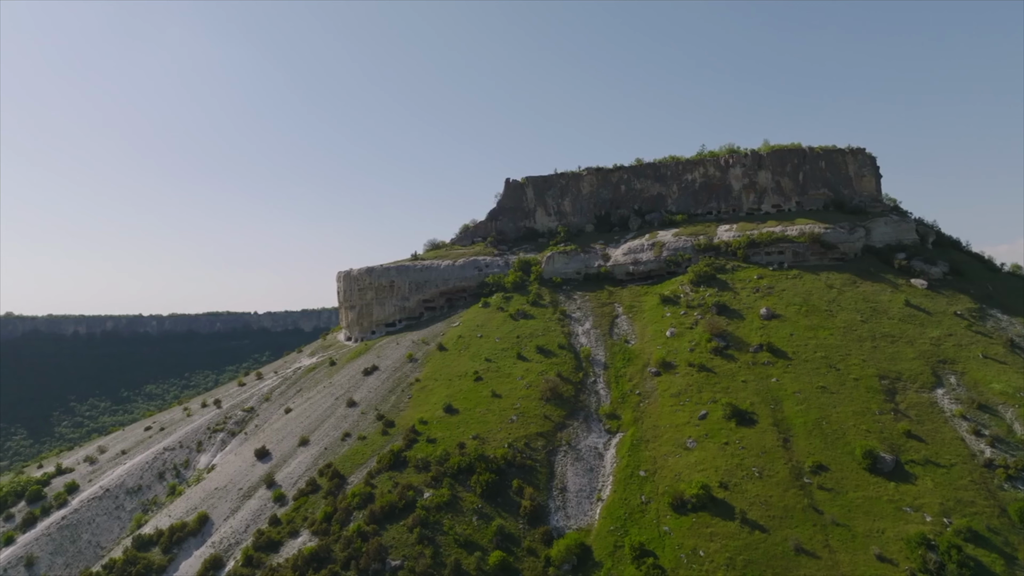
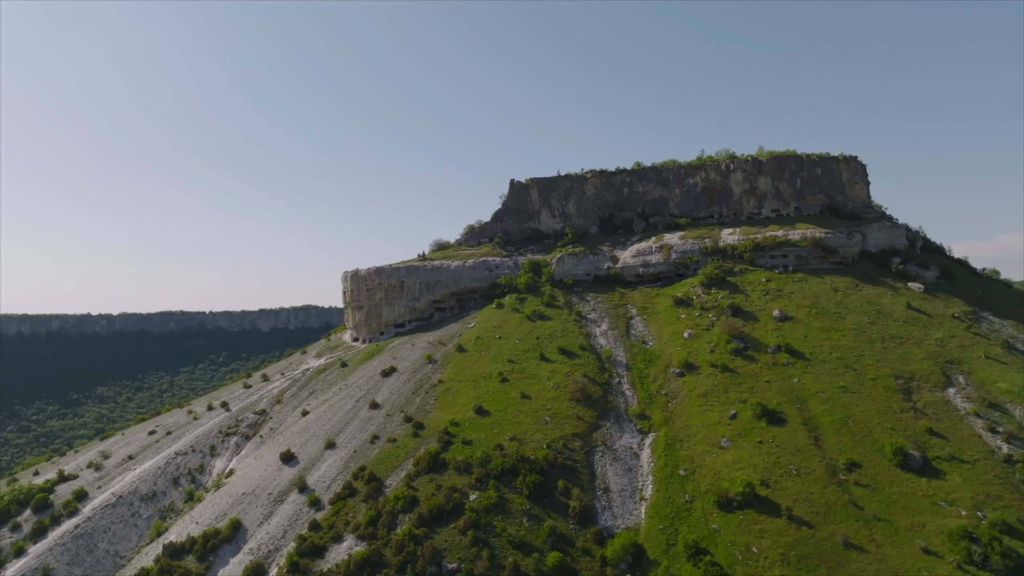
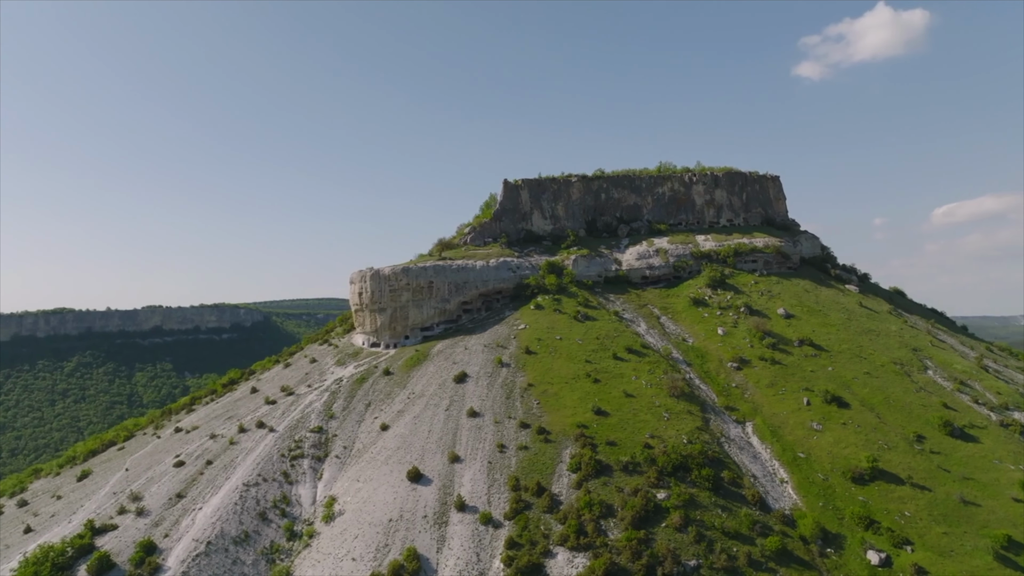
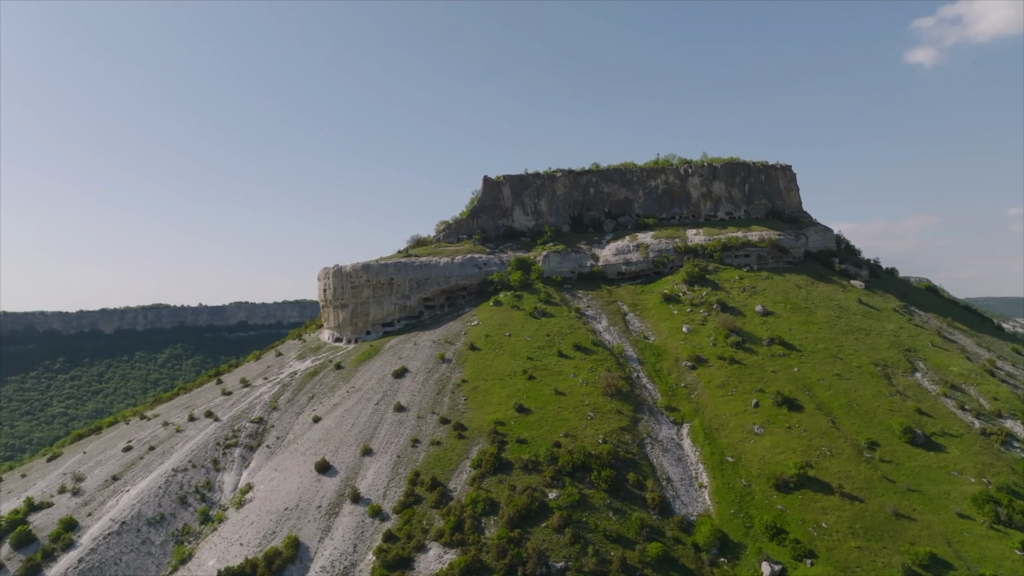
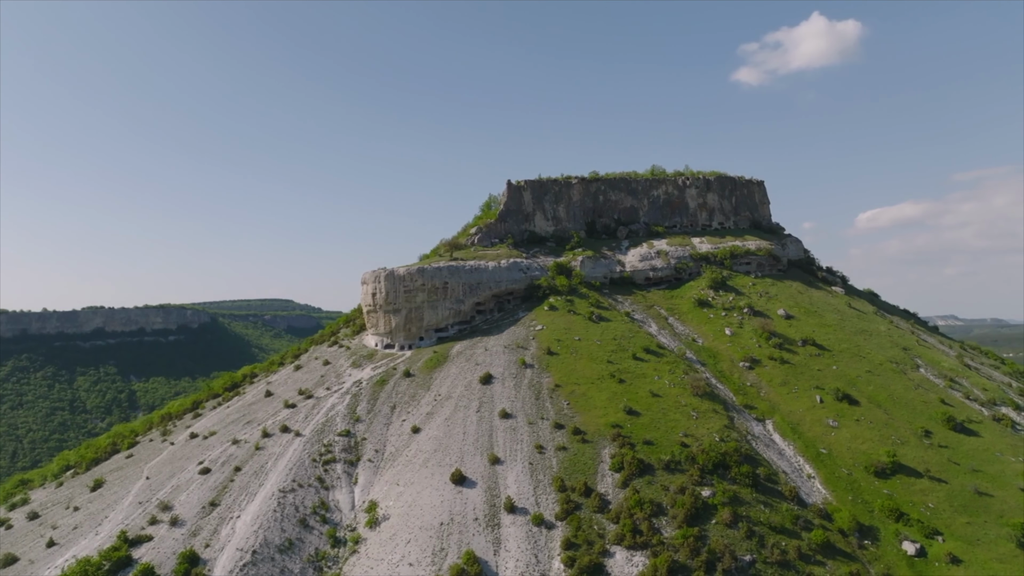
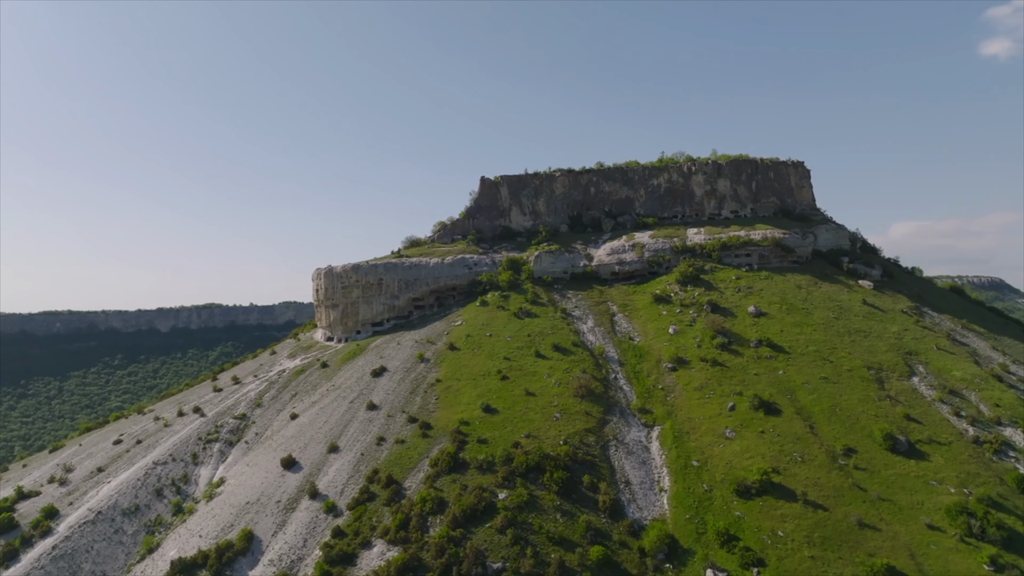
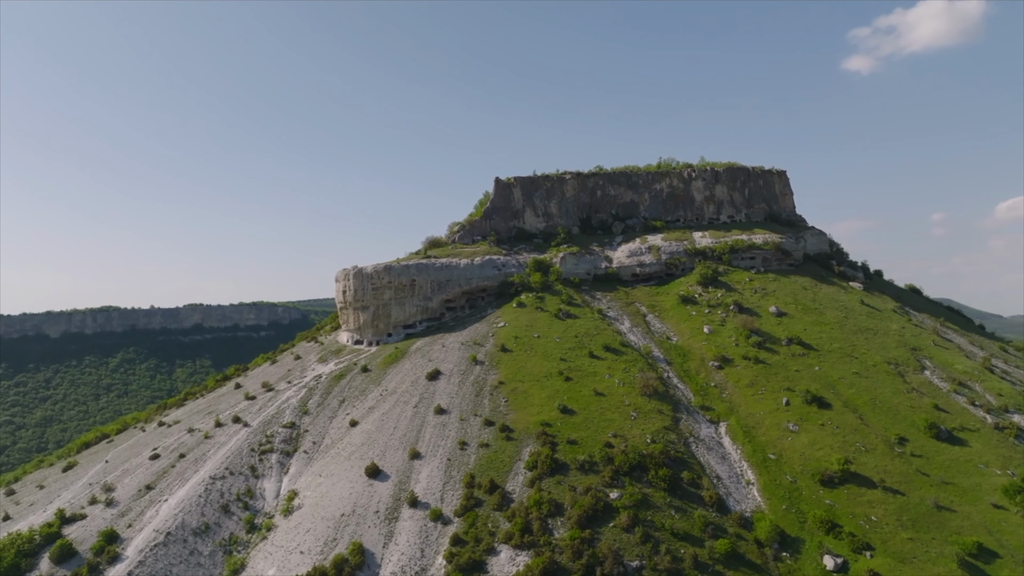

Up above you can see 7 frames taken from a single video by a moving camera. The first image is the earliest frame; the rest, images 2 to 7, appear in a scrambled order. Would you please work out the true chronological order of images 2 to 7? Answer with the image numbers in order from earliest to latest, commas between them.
2, 6, 4, 7, 3, 5
